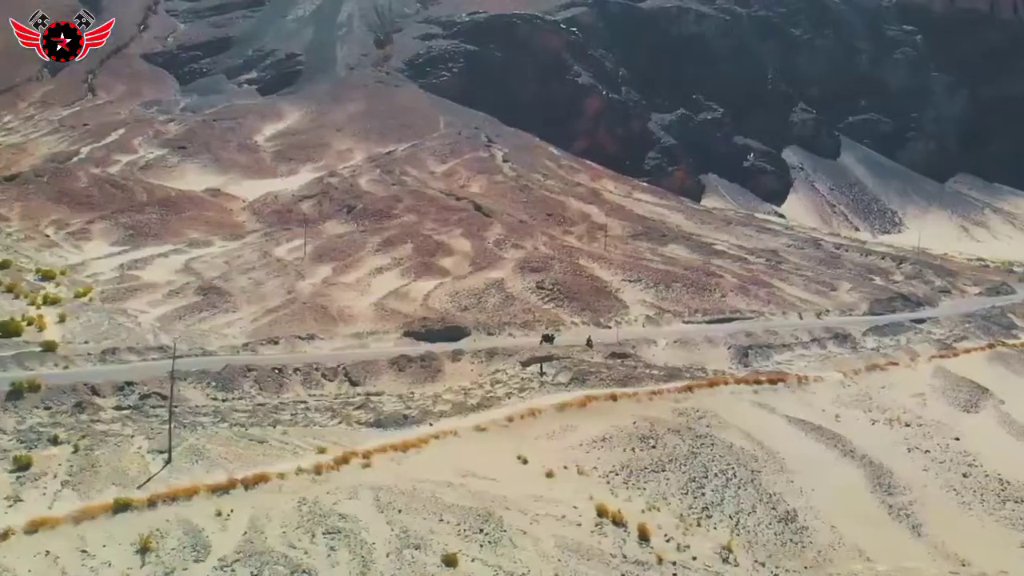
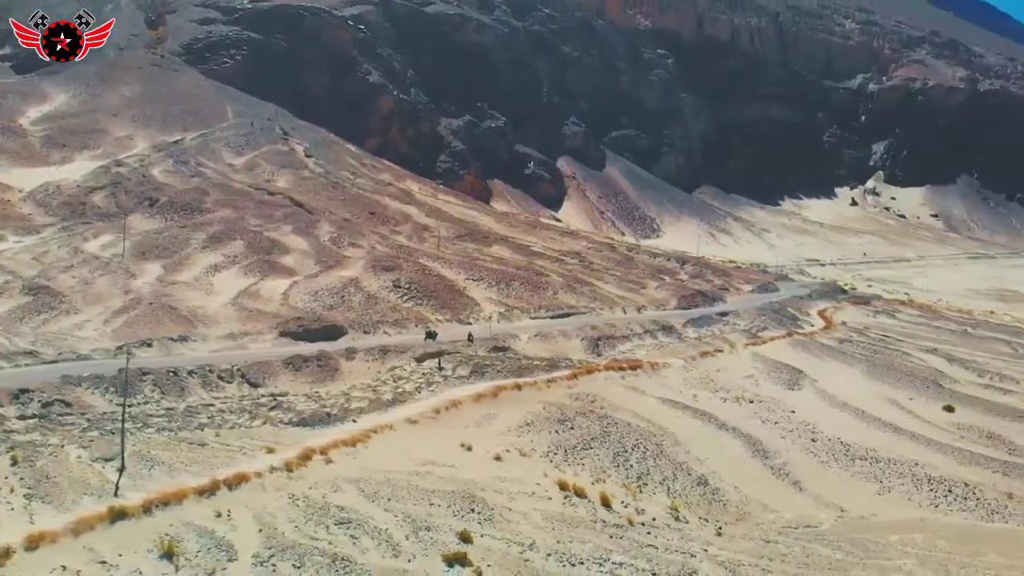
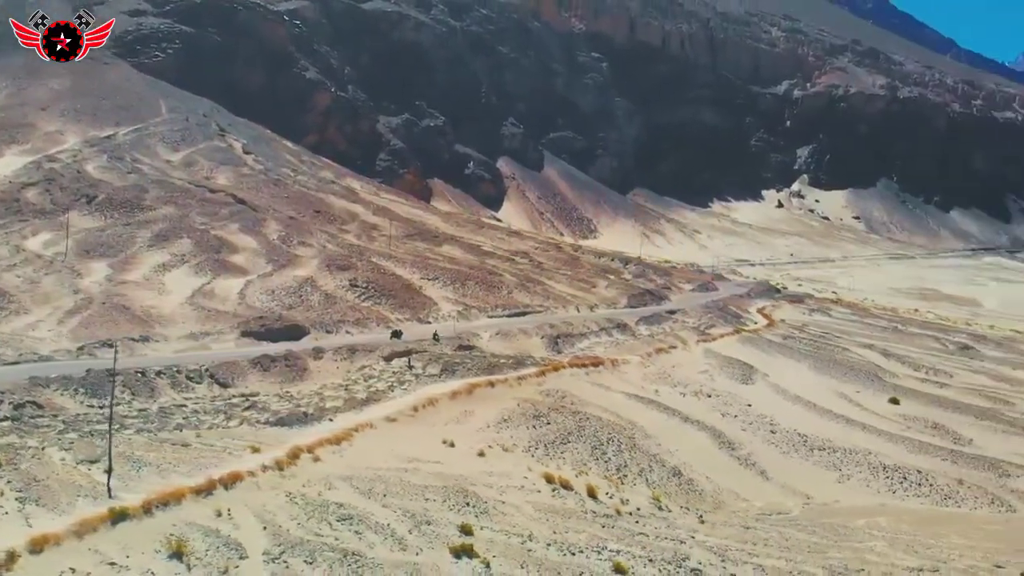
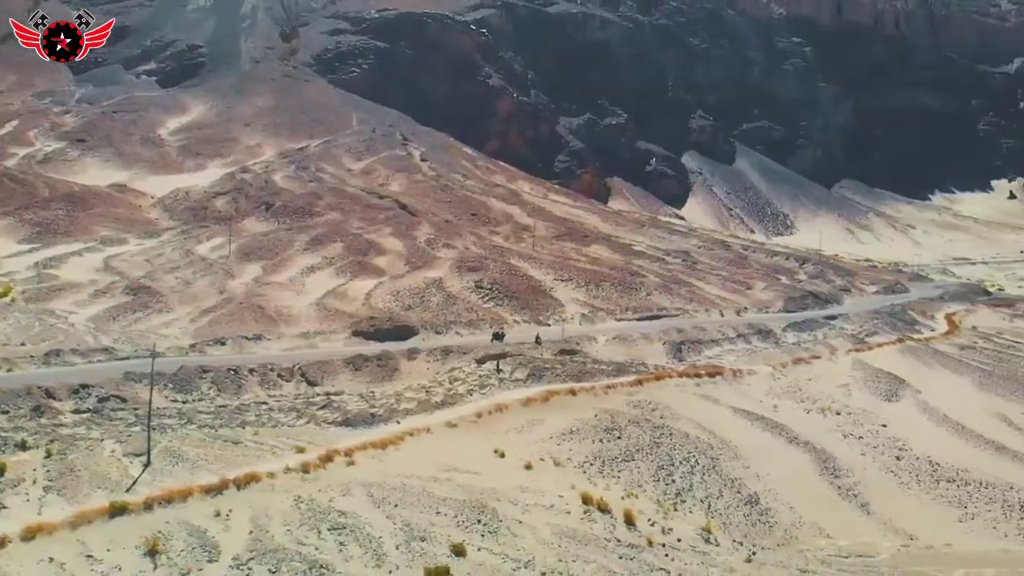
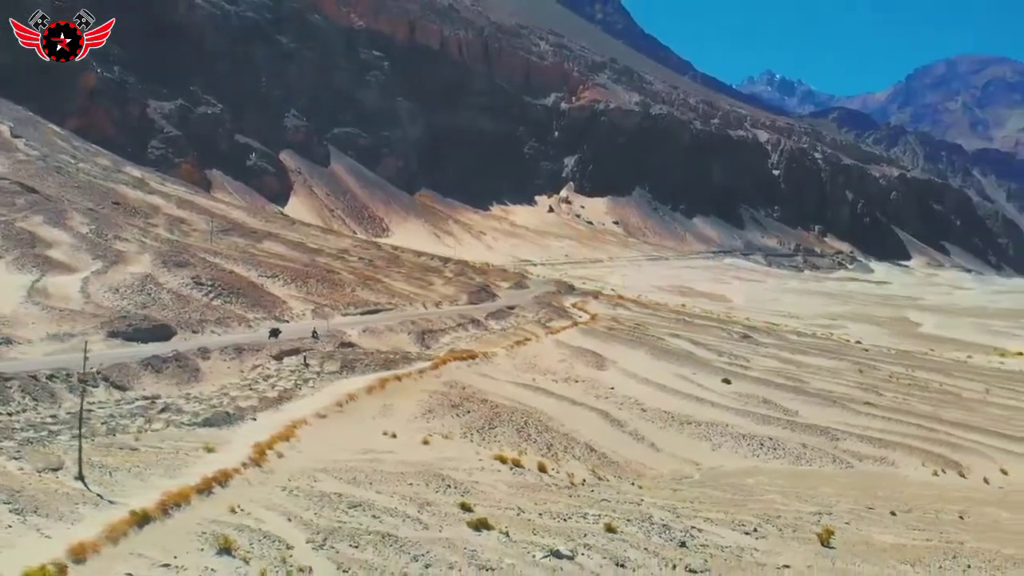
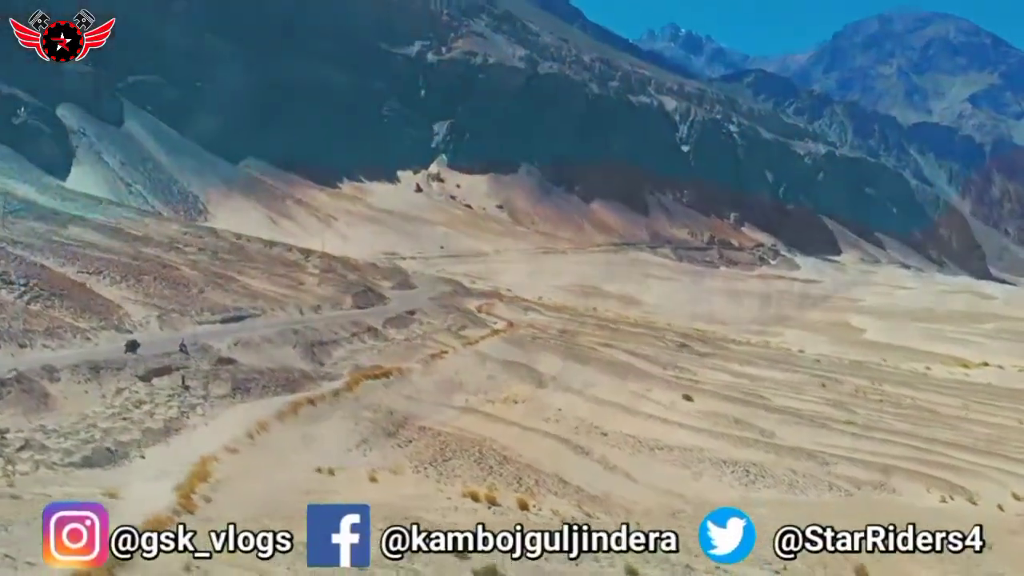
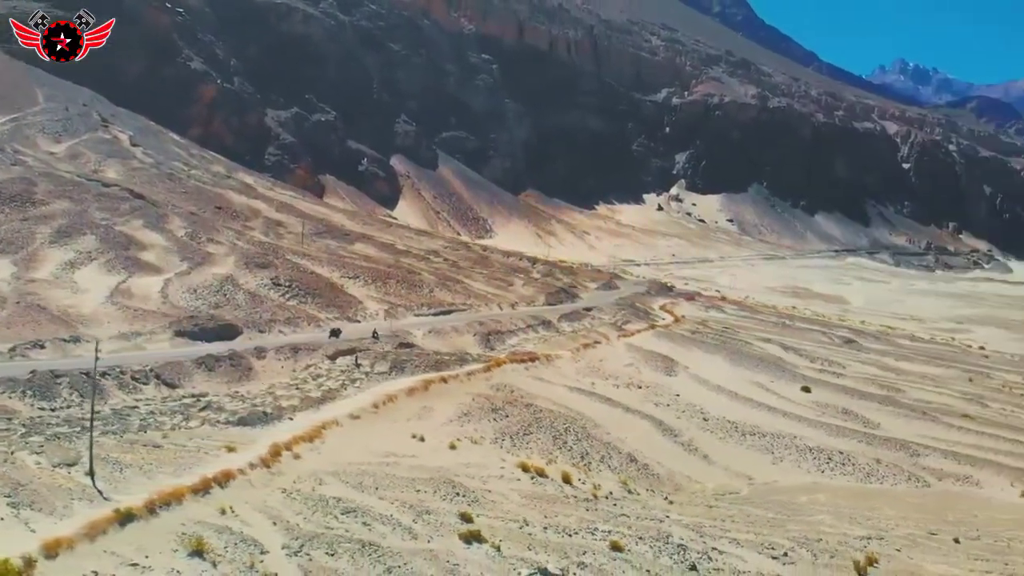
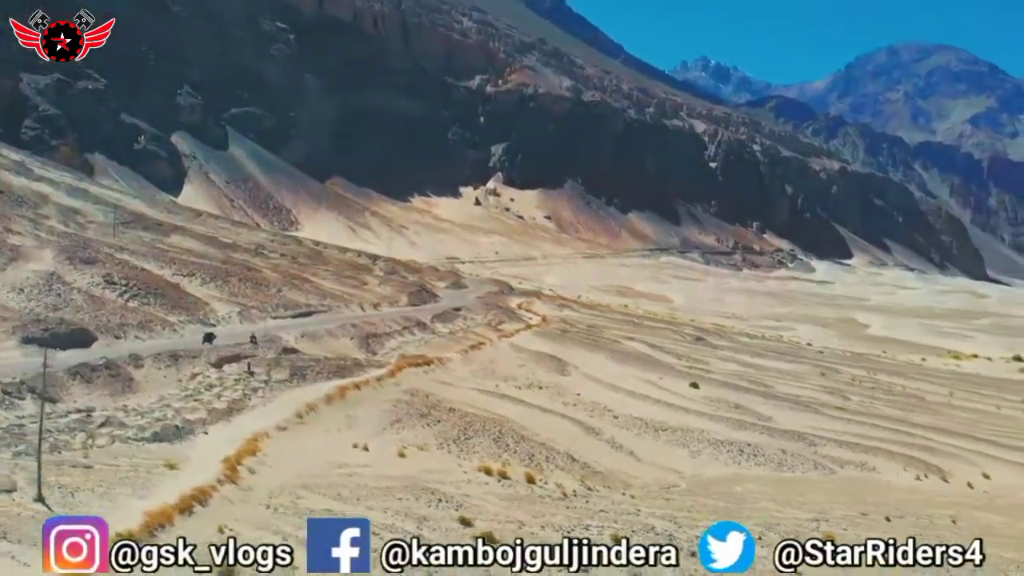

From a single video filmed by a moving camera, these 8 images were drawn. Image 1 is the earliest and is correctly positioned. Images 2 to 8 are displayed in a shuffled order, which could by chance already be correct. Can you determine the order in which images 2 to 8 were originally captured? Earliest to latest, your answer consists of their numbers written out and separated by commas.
4, 2, 3, 7, 5, 8, 6
